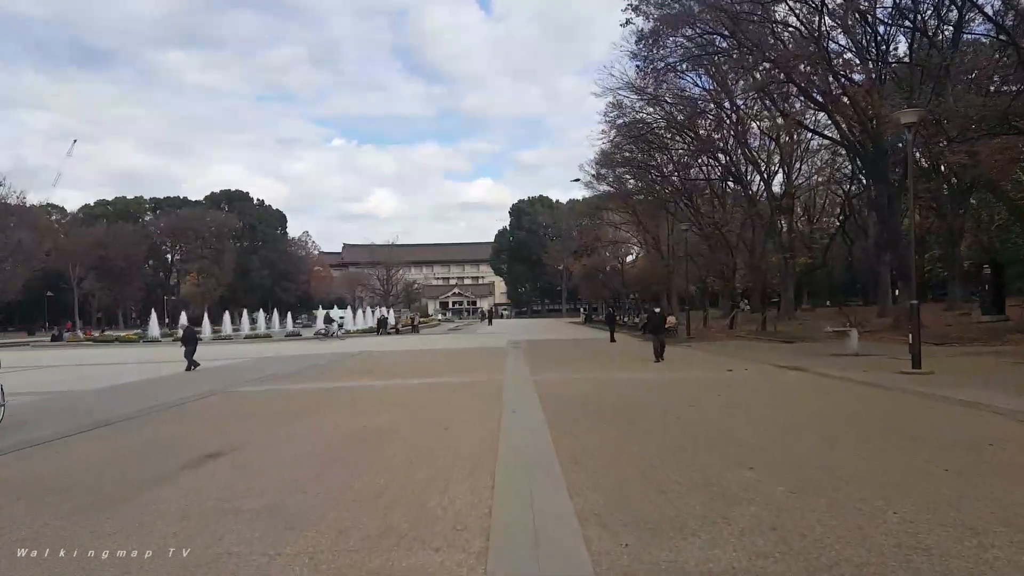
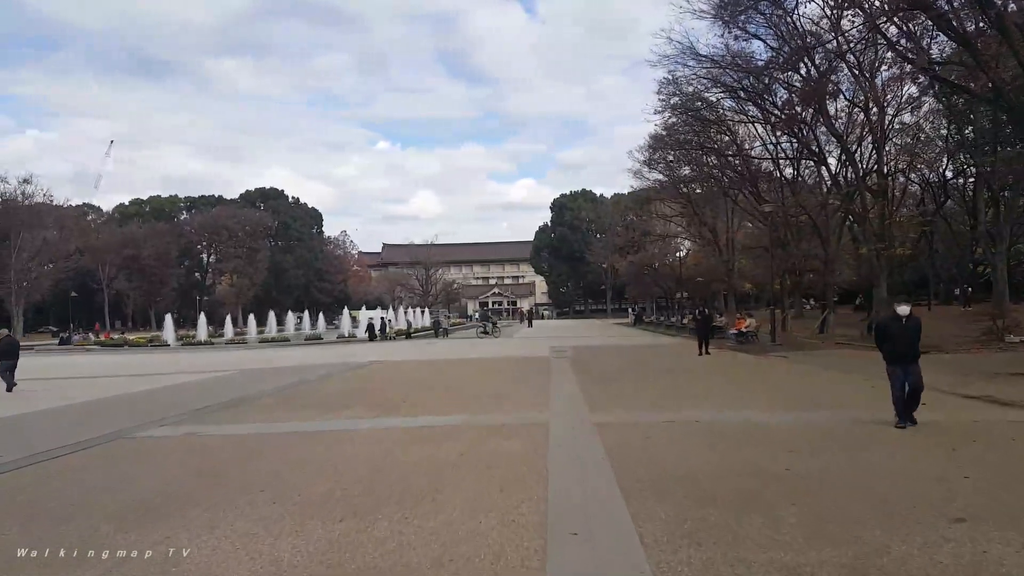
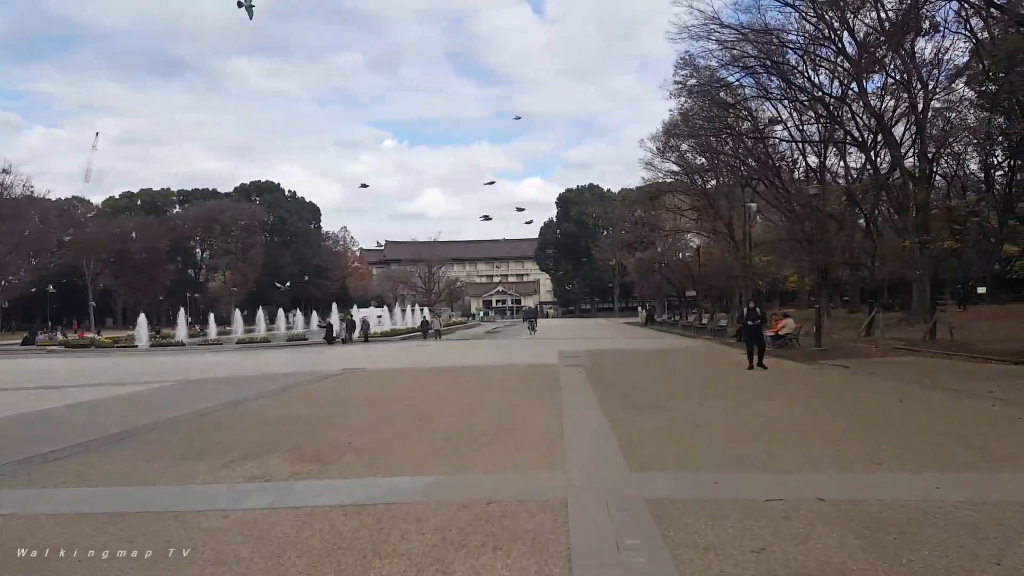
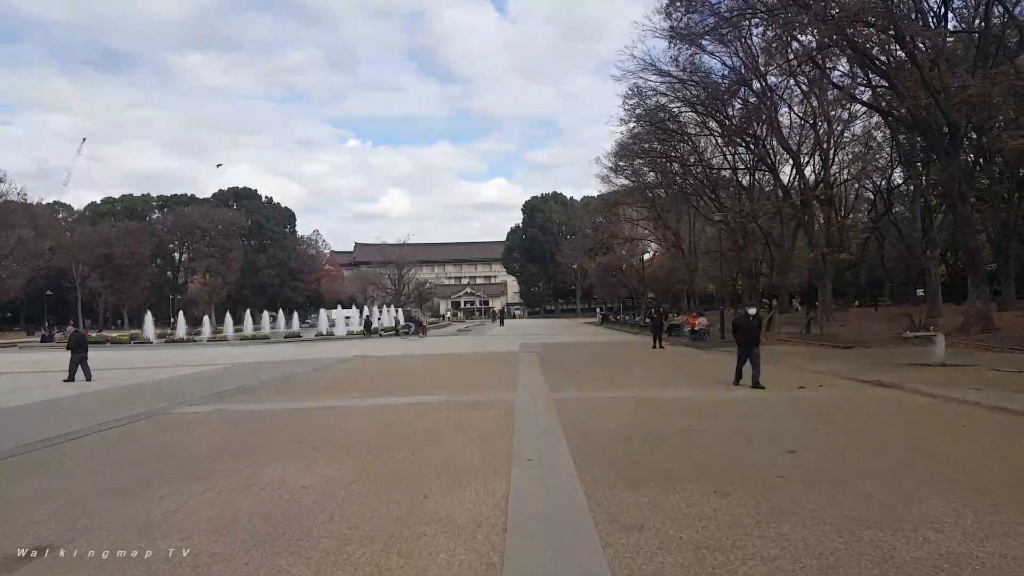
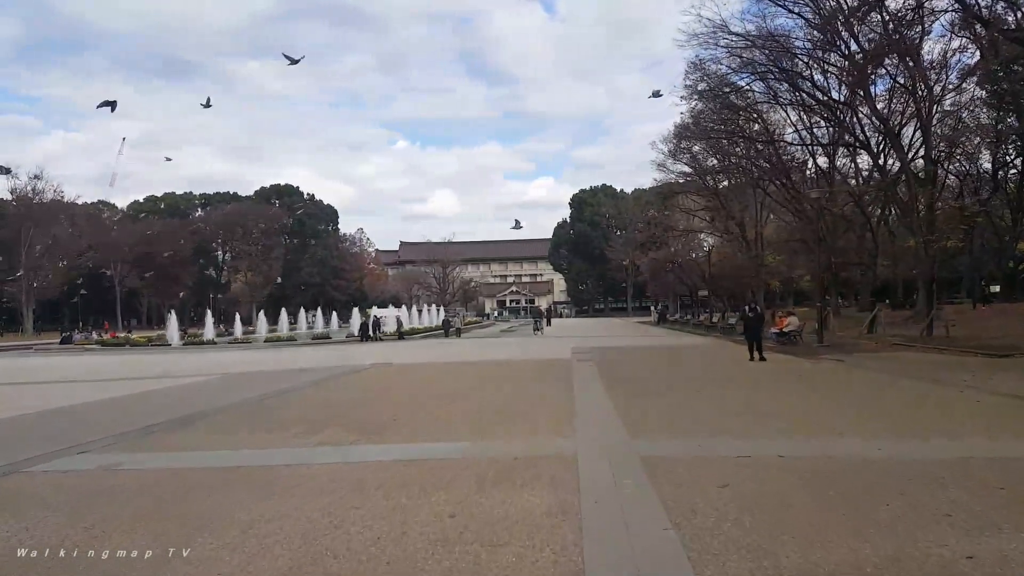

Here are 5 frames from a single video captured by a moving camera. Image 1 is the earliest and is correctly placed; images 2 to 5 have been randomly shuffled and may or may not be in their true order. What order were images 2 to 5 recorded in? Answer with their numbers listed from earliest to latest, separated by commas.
4, 2, 5, 3
